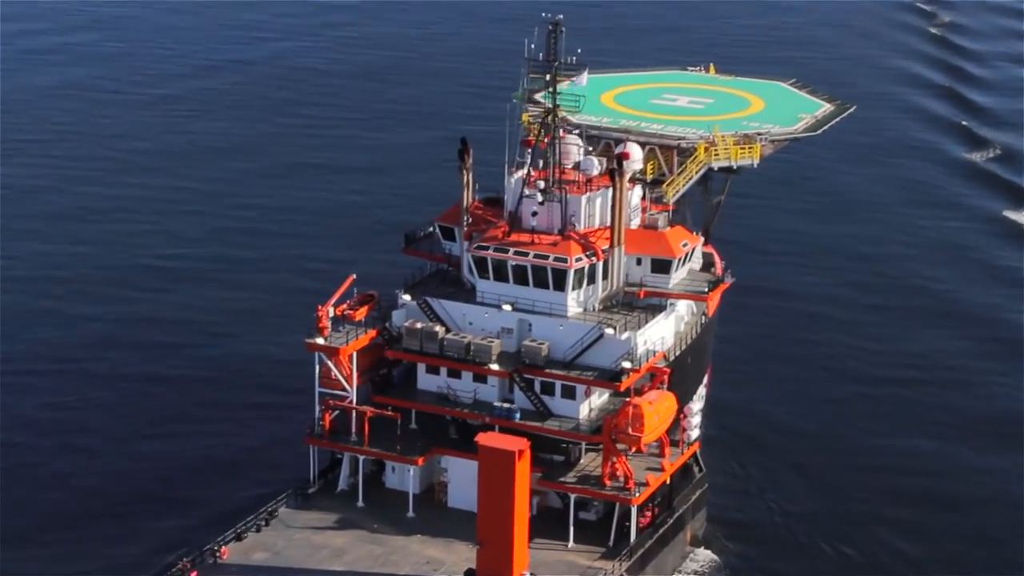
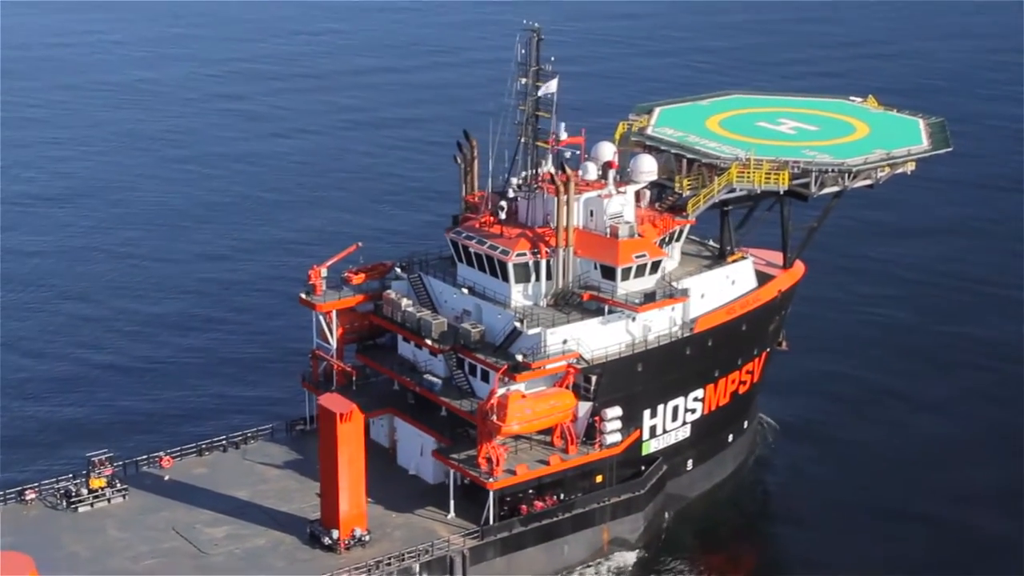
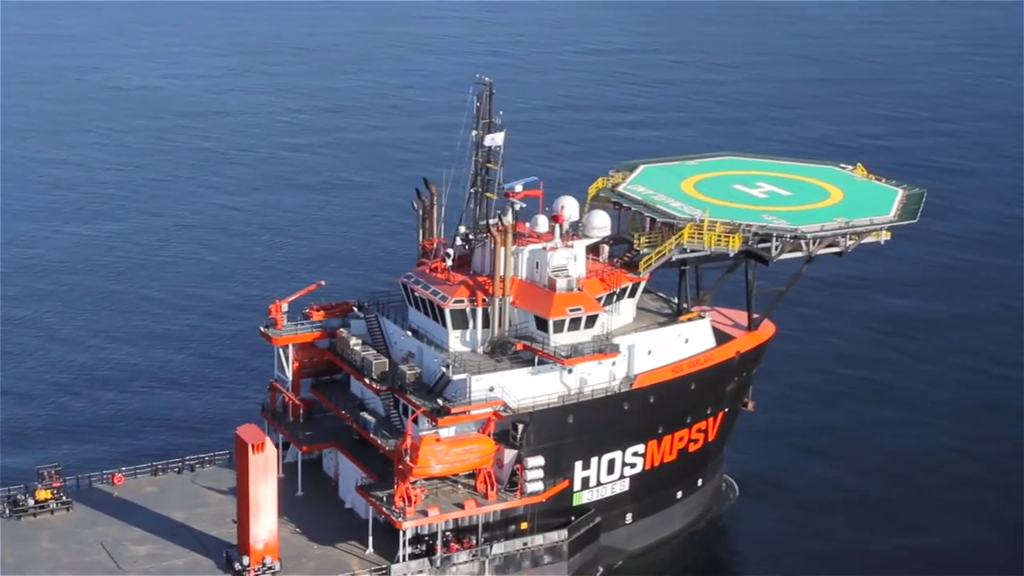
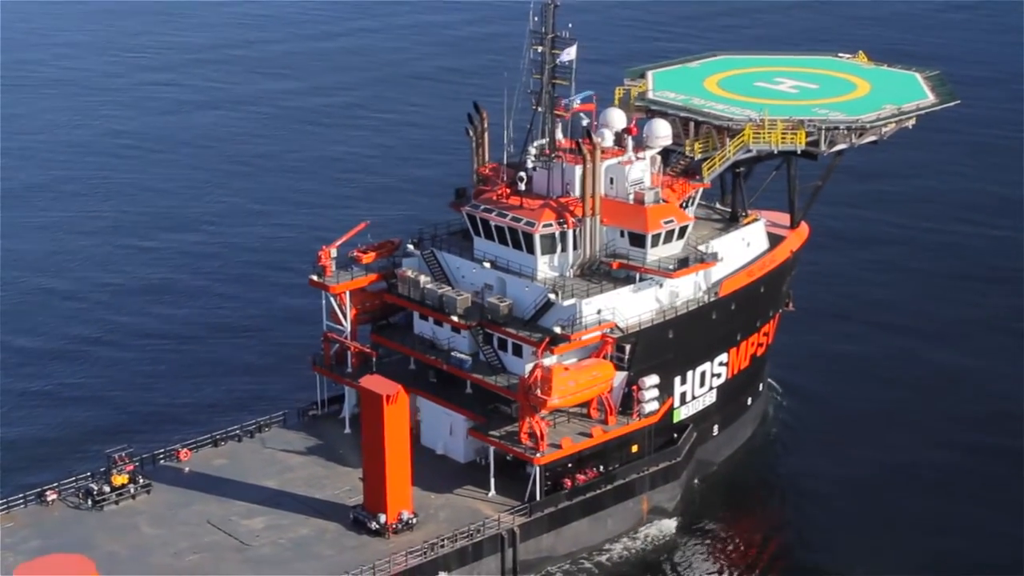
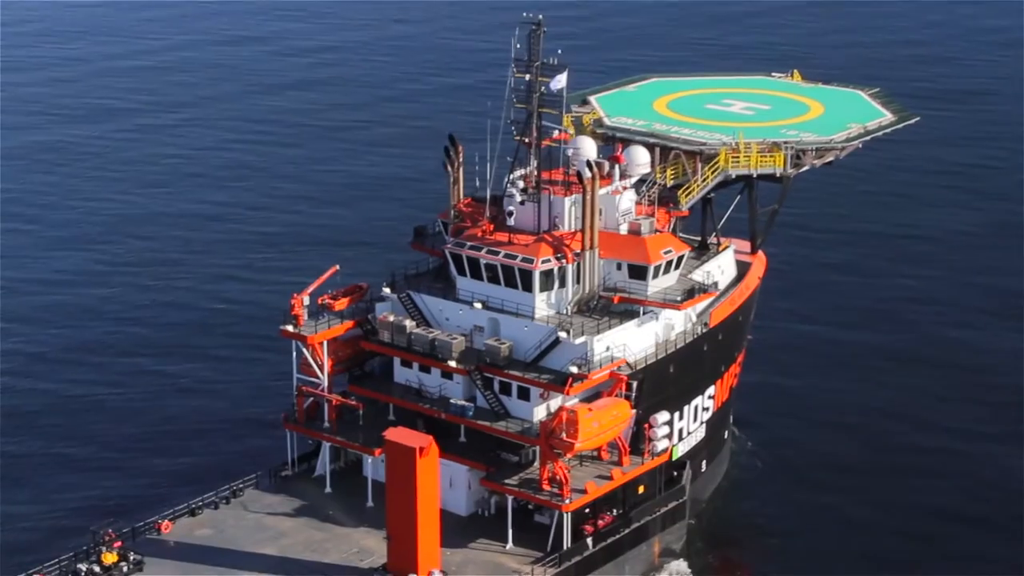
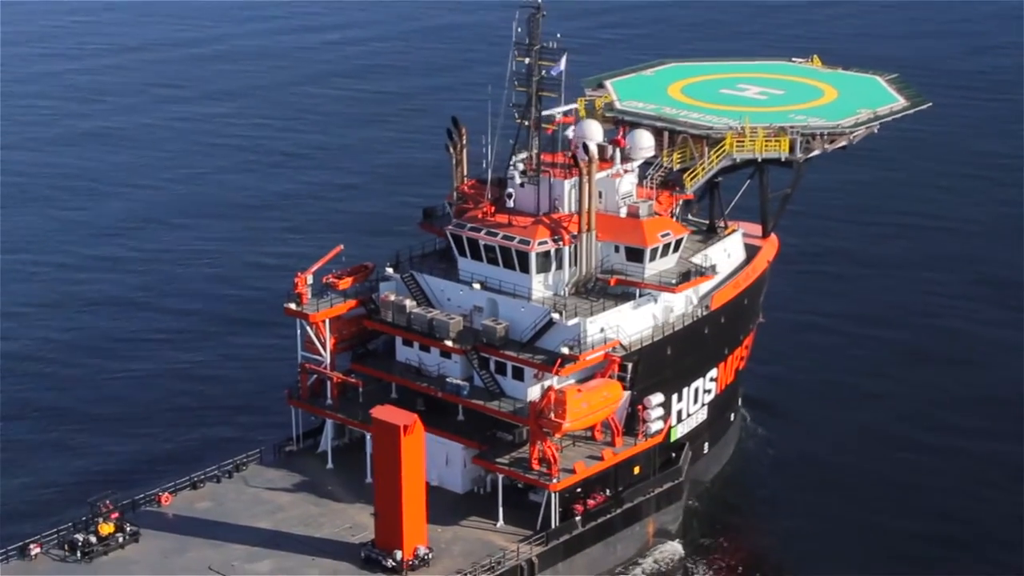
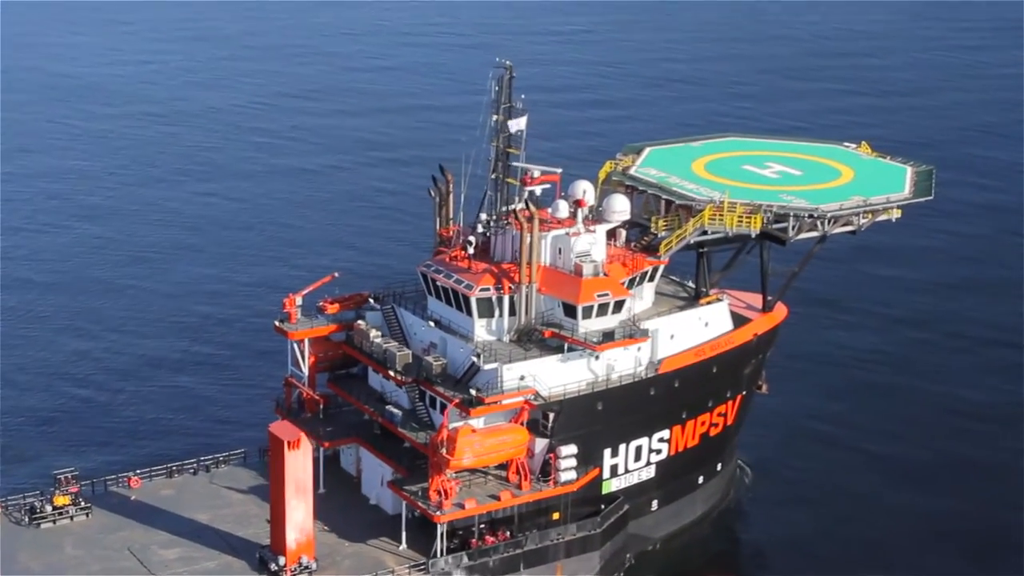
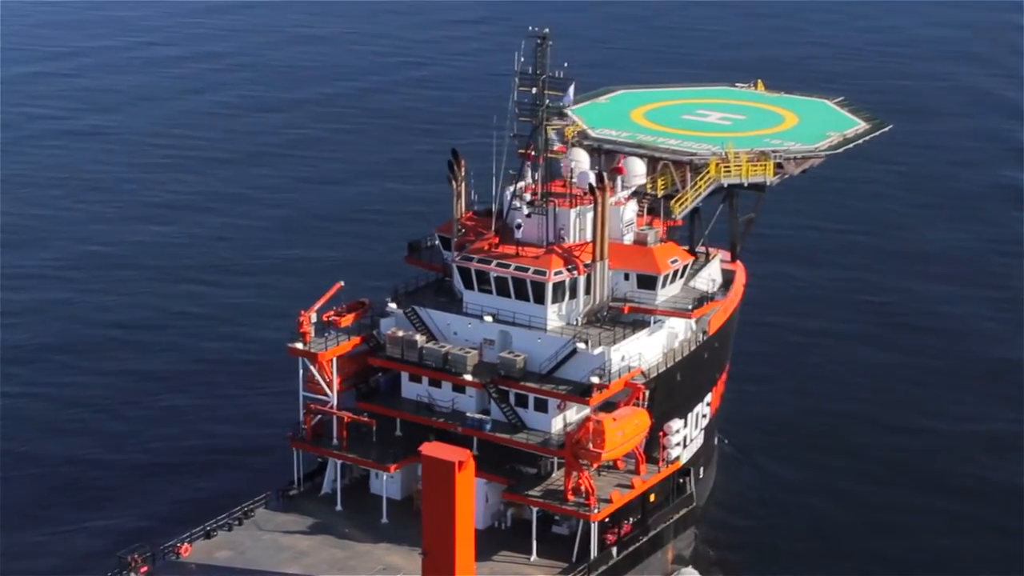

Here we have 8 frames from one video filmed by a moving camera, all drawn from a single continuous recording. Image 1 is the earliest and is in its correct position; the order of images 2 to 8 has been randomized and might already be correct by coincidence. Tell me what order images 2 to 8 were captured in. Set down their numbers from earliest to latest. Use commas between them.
8, 5, 6, 4, 2, 7, 3
